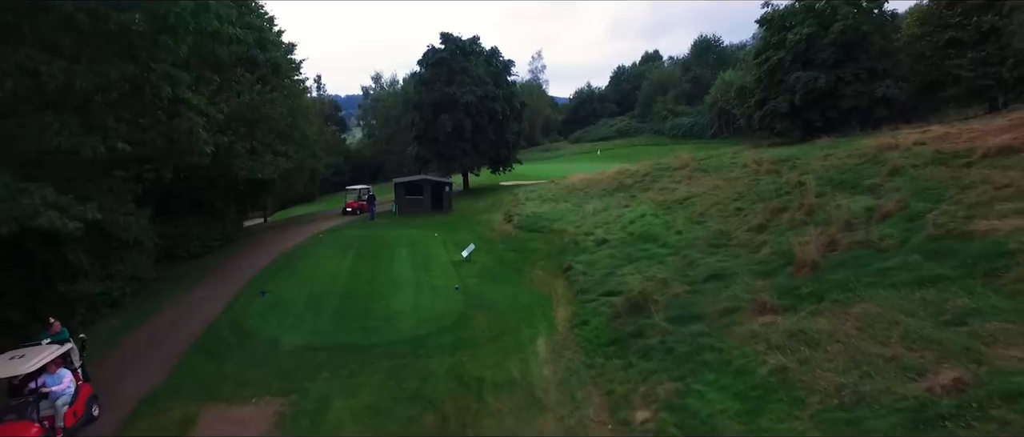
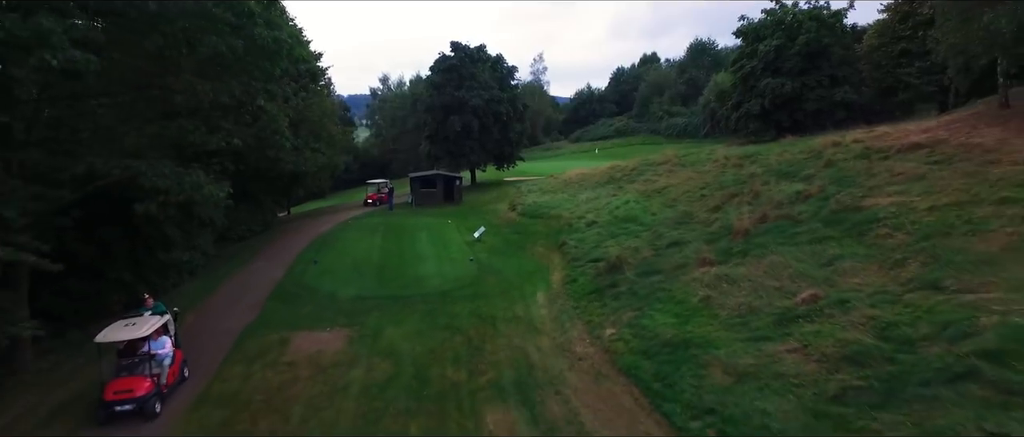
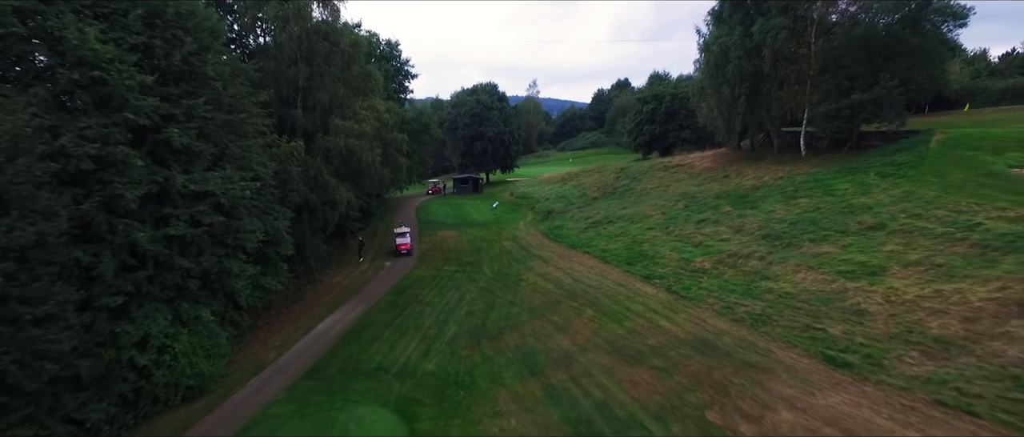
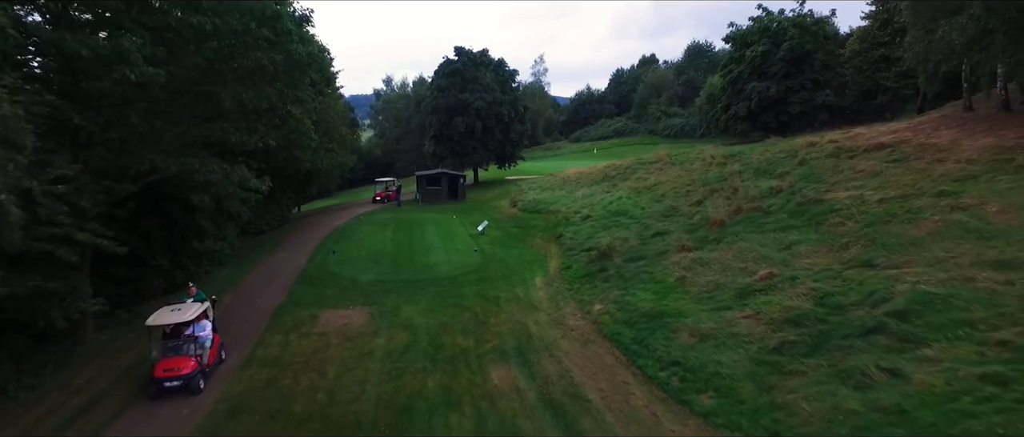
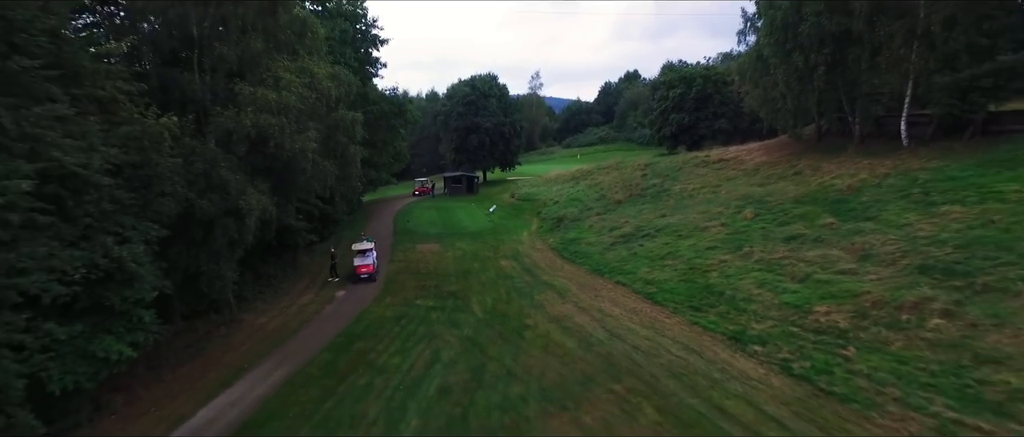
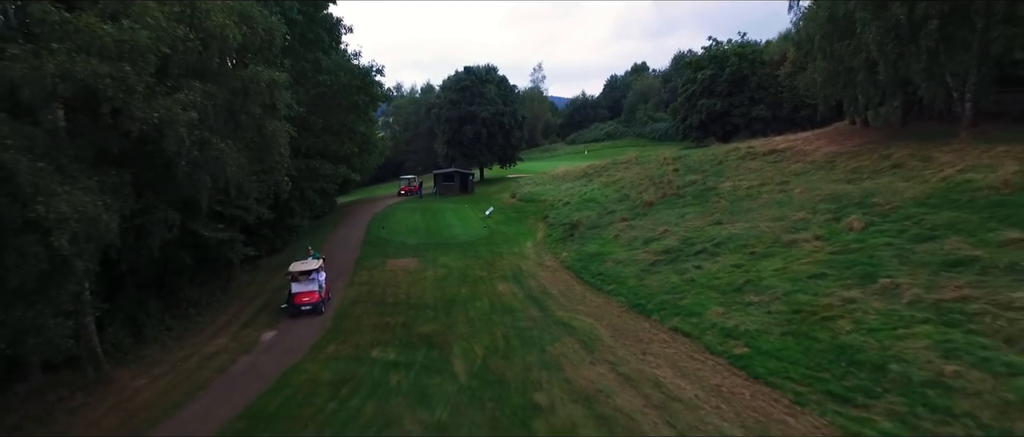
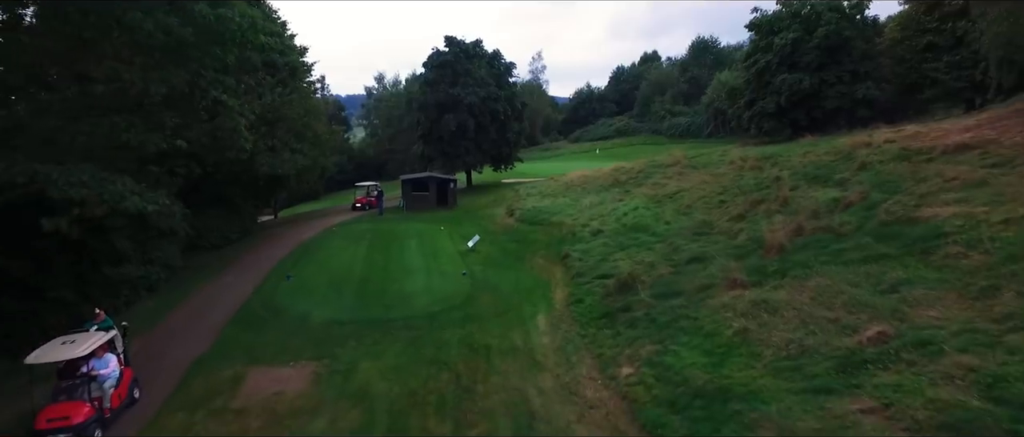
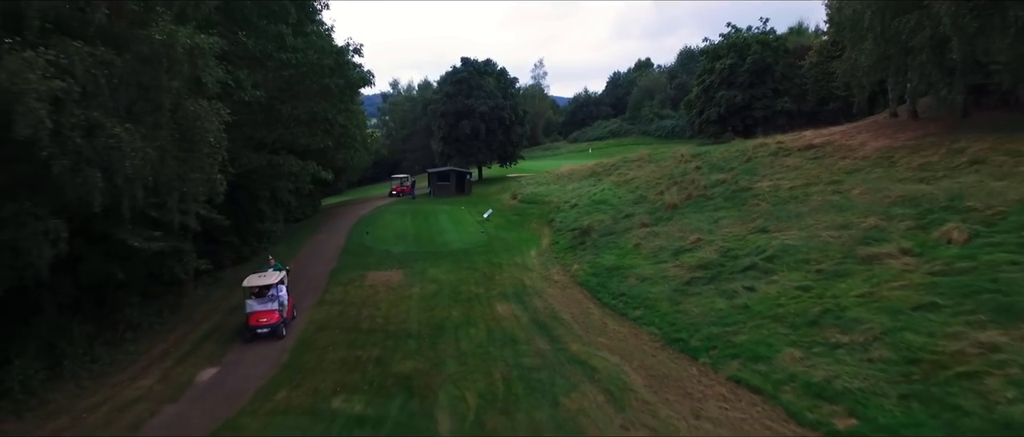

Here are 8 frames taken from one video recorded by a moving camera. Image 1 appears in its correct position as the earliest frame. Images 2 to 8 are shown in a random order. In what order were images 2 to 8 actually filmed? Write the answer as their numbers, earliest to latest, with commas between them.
7, 2, 4, 8, 6, 5, 3
